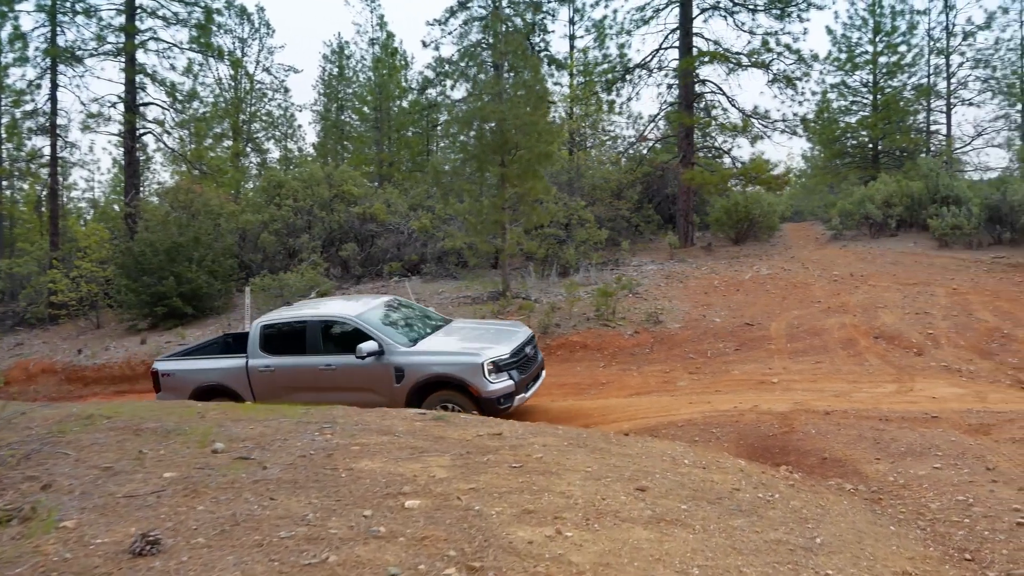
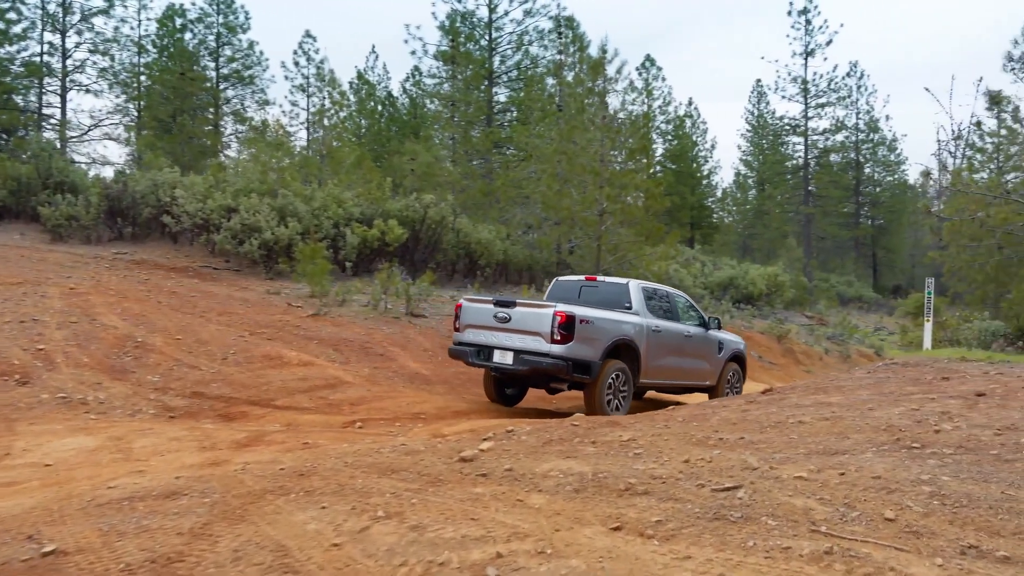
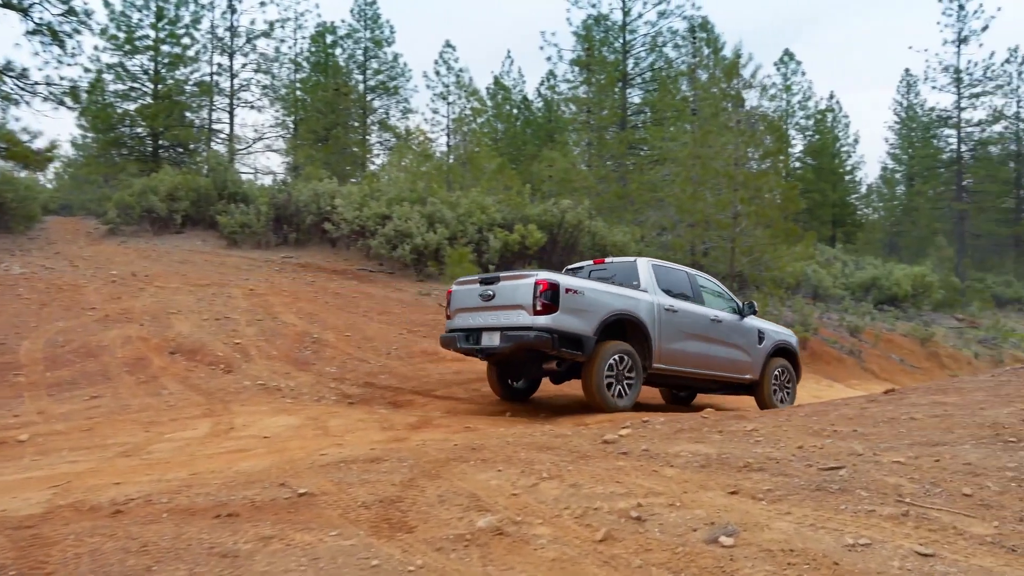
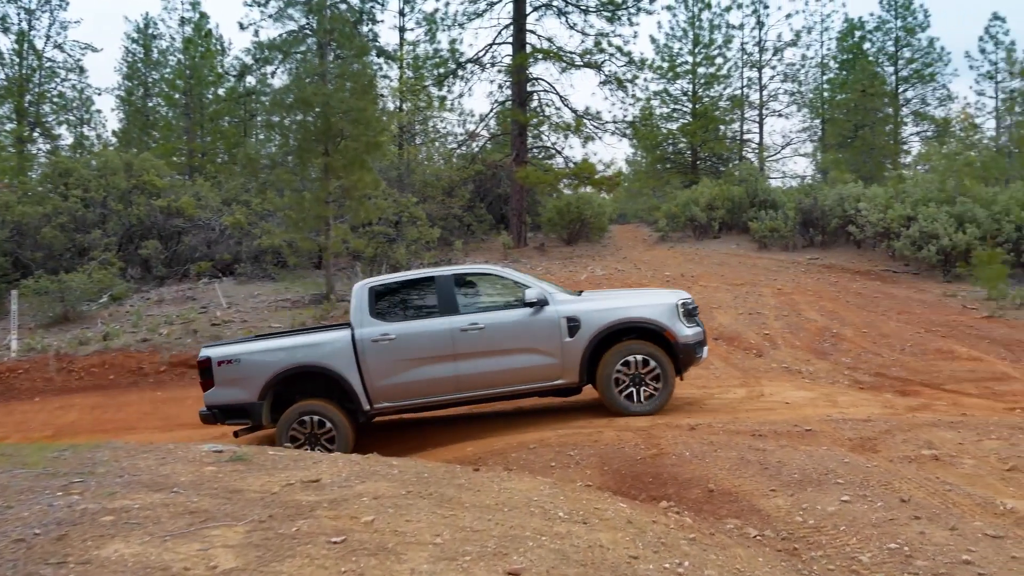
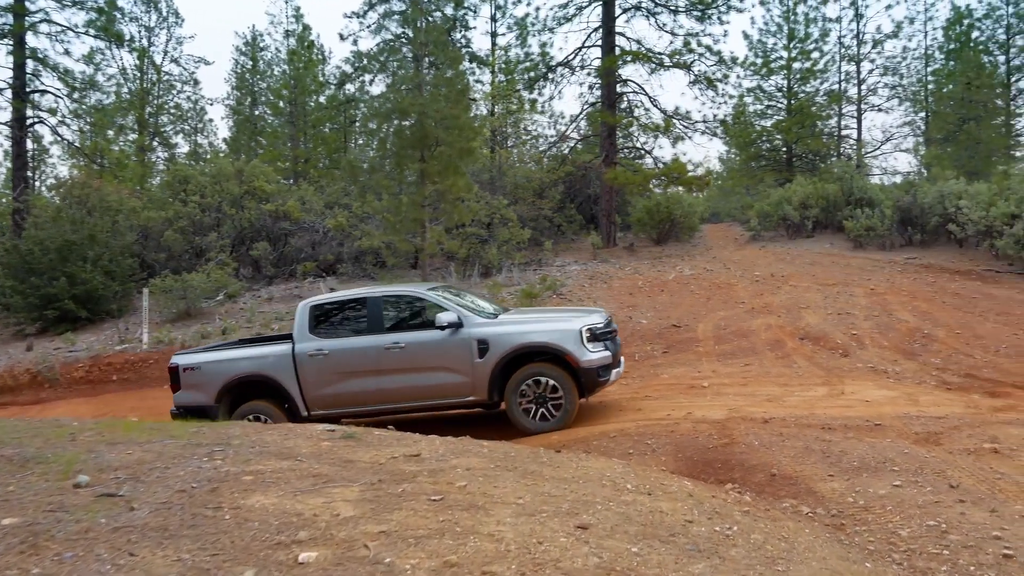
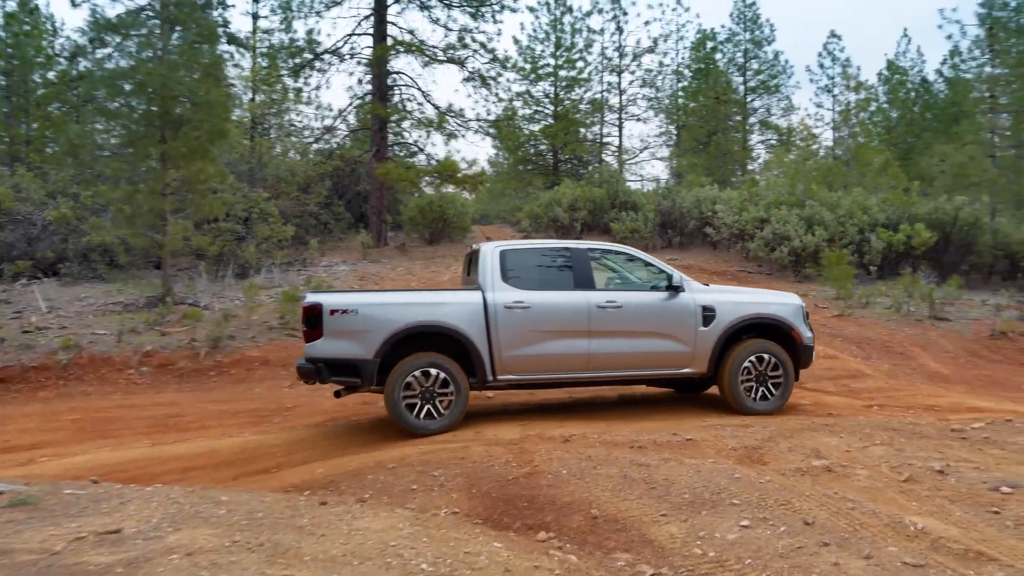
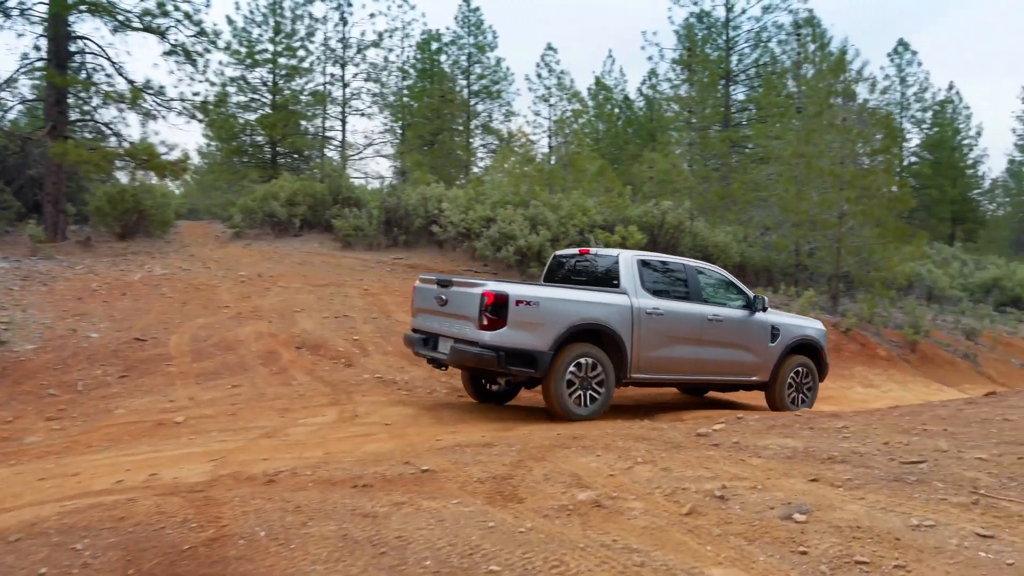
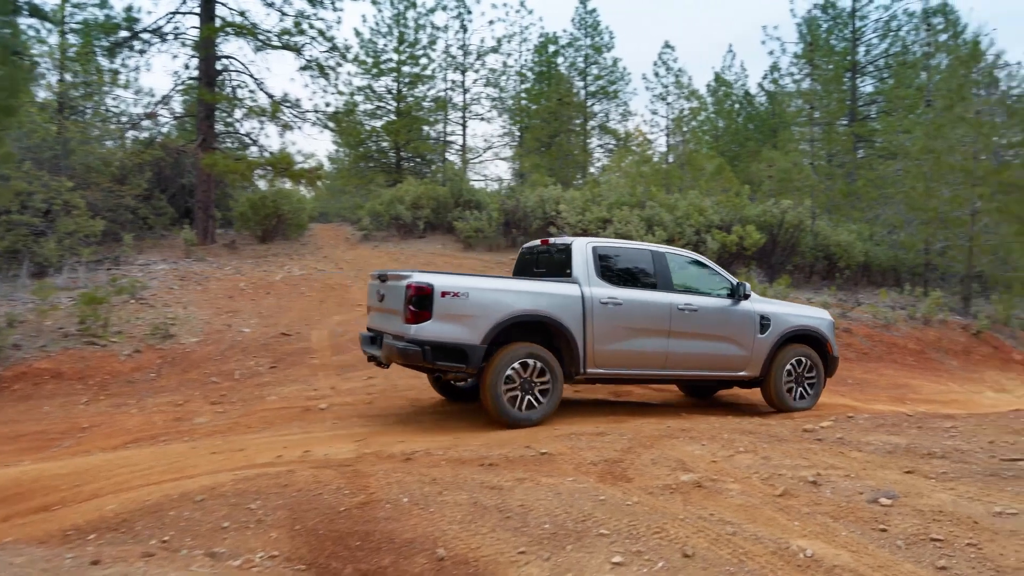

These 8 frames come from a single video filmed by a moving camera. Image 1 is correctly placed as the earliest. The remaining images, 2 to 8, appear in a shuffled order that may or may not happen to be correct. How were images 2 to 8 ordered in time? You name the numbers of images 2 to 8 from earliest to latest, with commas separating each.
5, 4, 6, 8, 7, 3, 2
